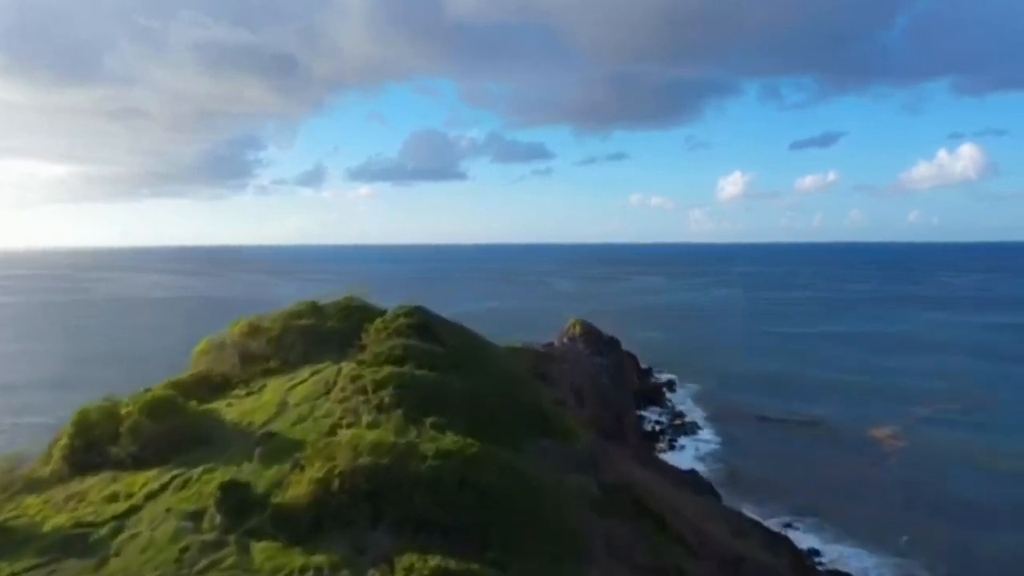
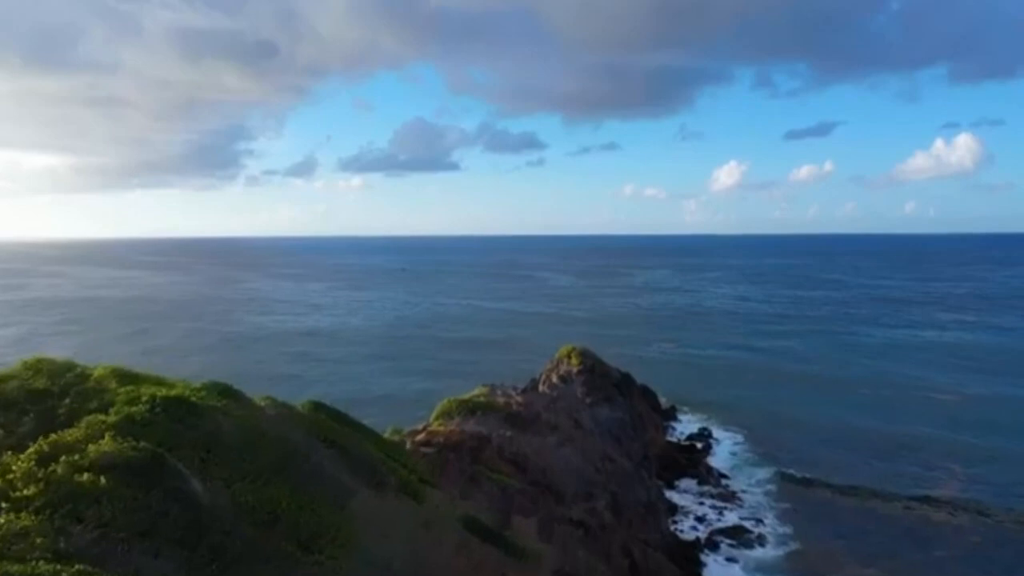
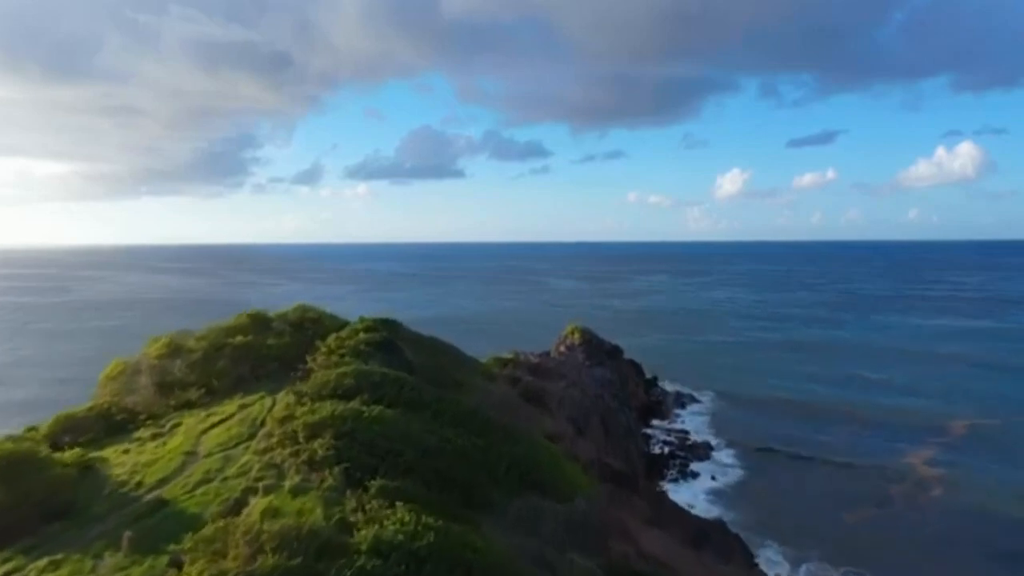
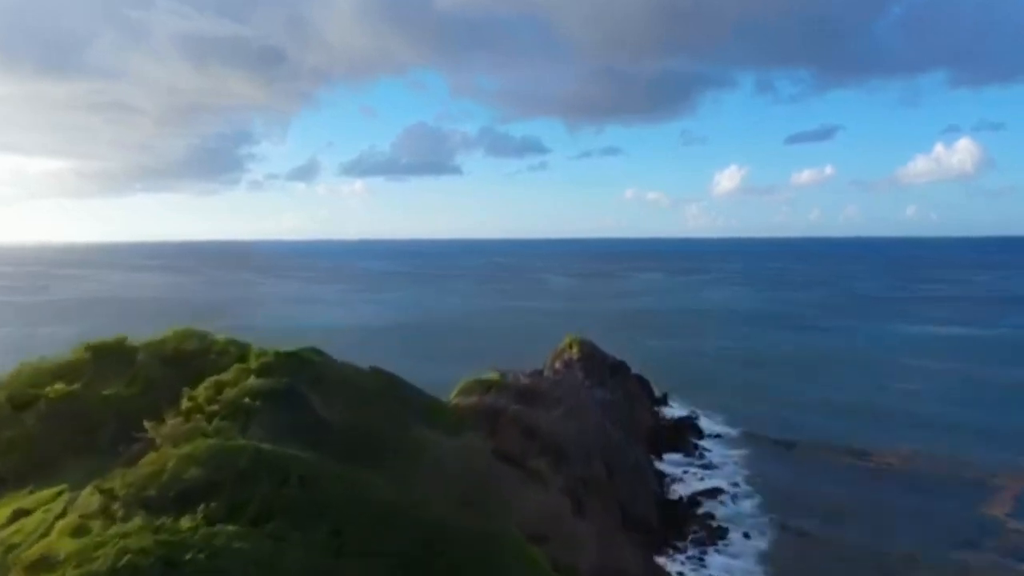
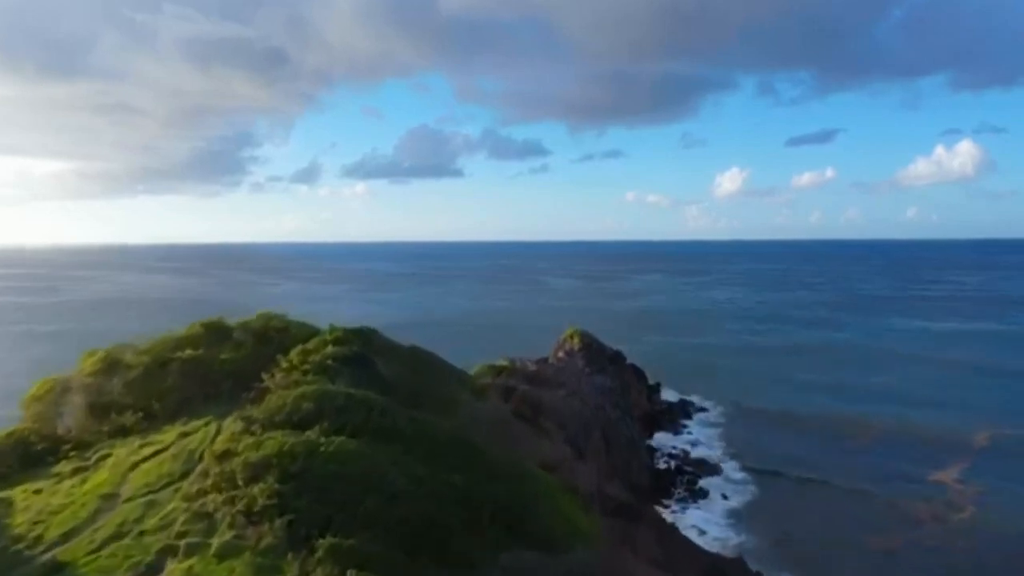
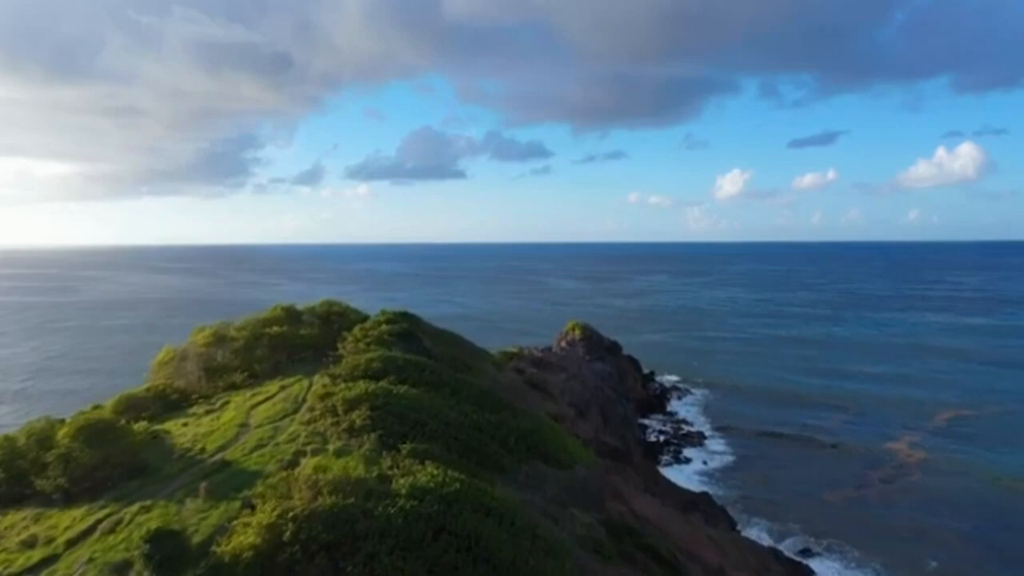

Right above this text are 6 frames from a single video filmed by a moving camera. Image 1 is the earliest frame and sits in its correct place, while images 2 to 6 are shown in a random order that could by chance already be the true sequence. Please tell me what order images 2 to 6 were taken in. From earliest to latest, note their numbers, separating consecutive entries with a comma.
6, 3, 5, 4, 2
